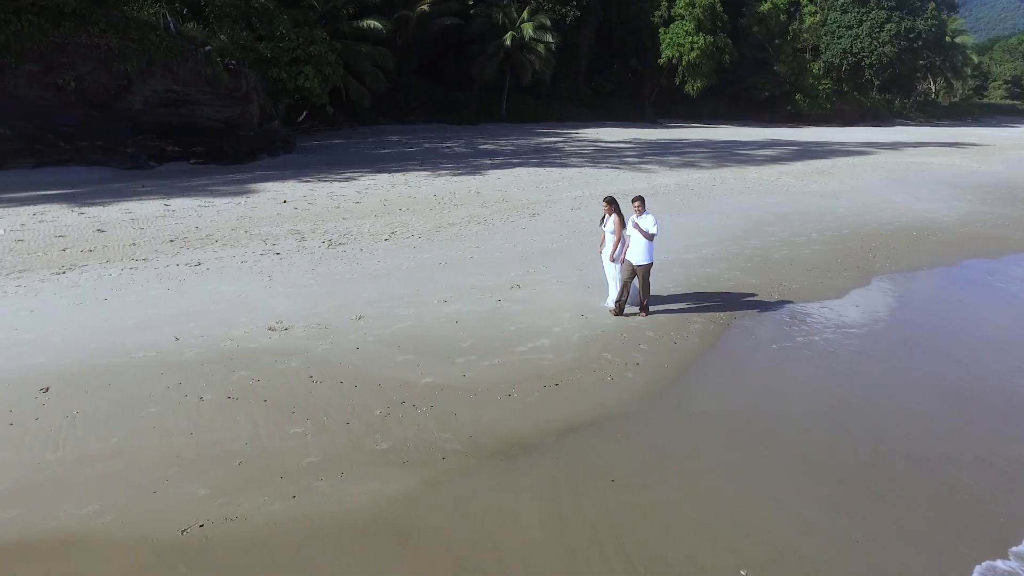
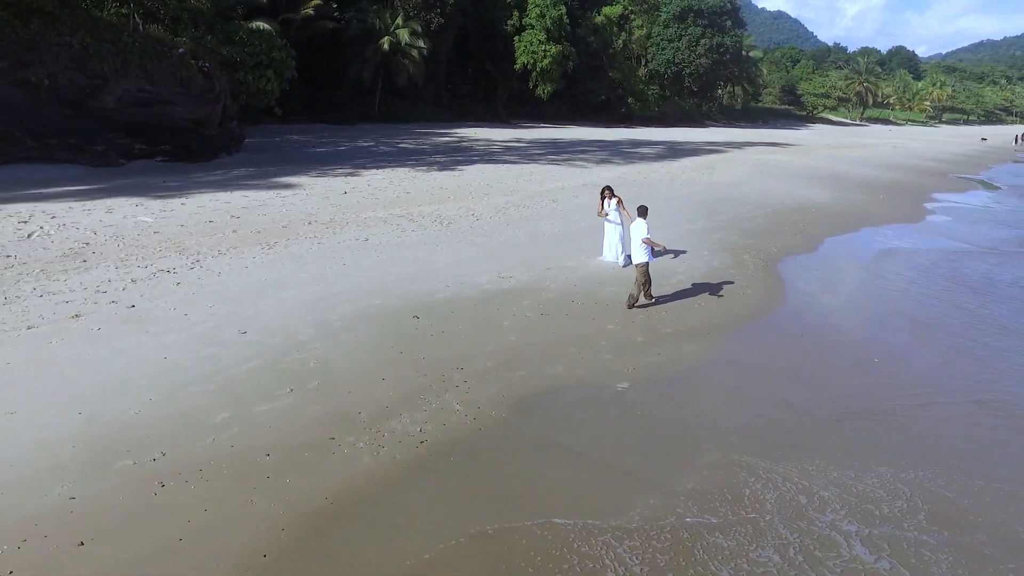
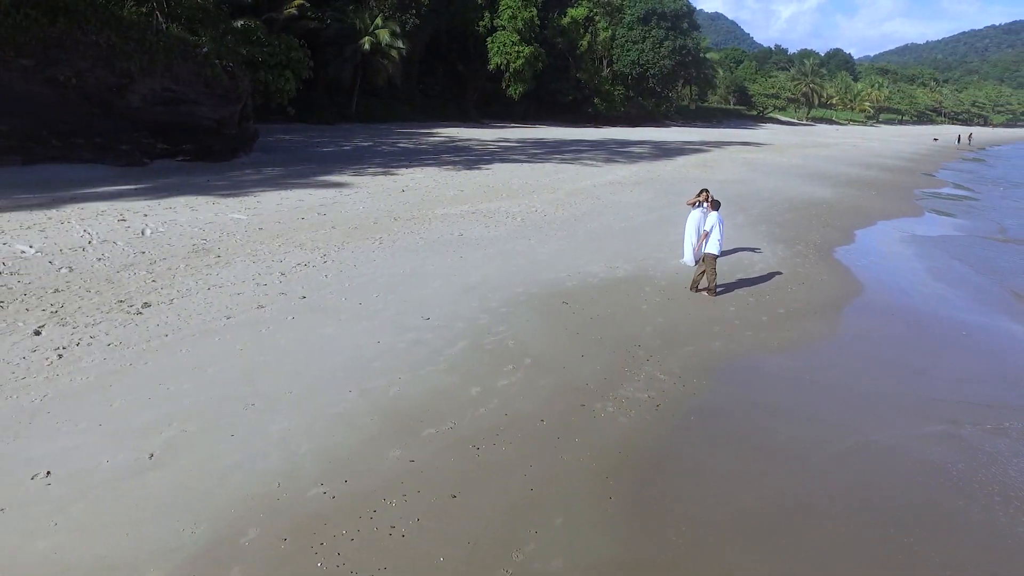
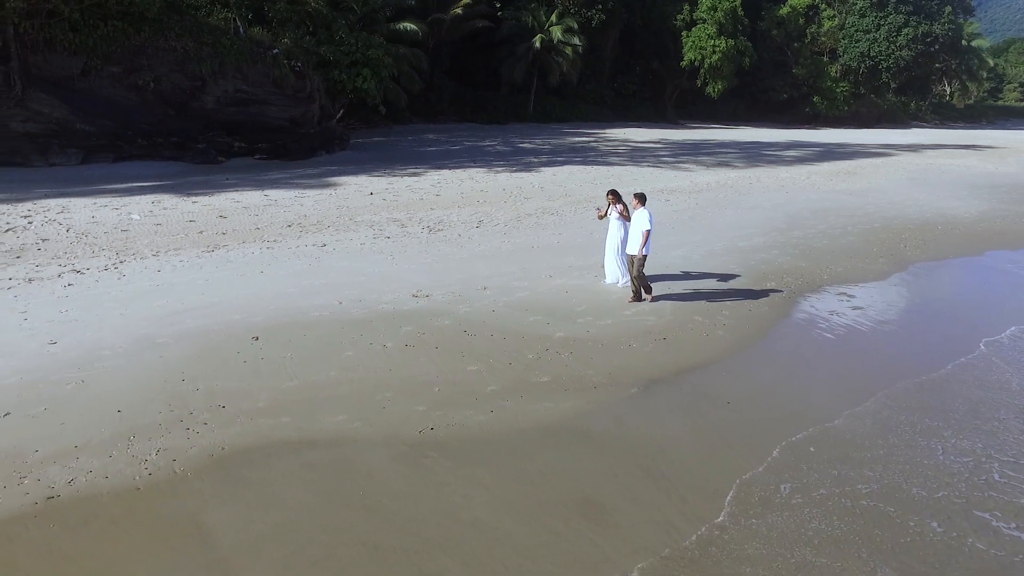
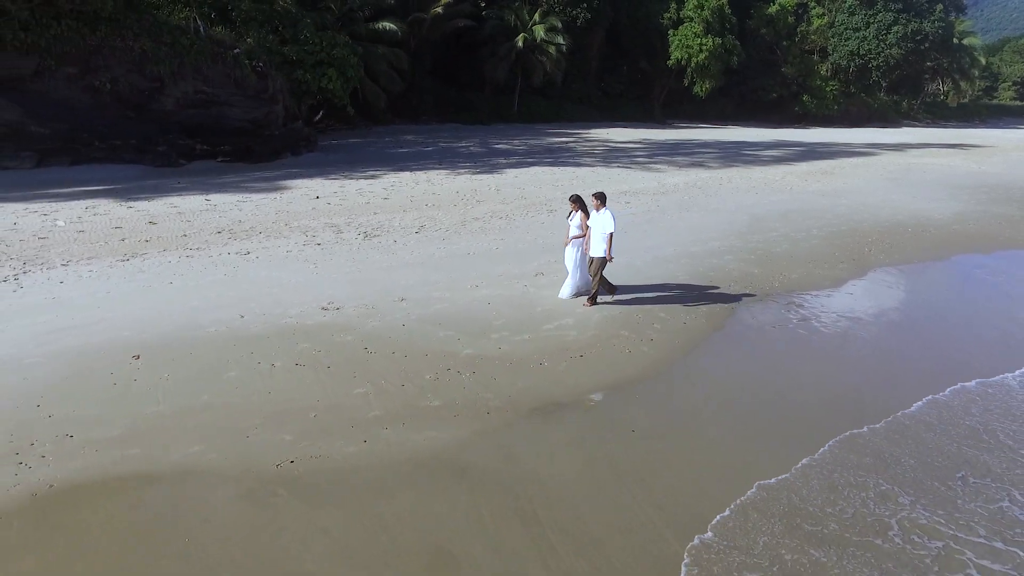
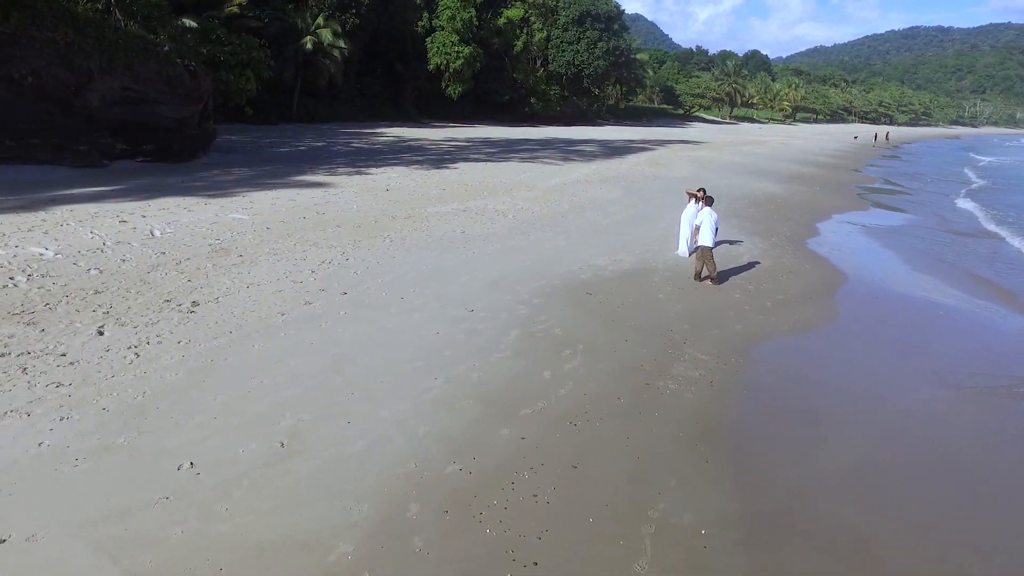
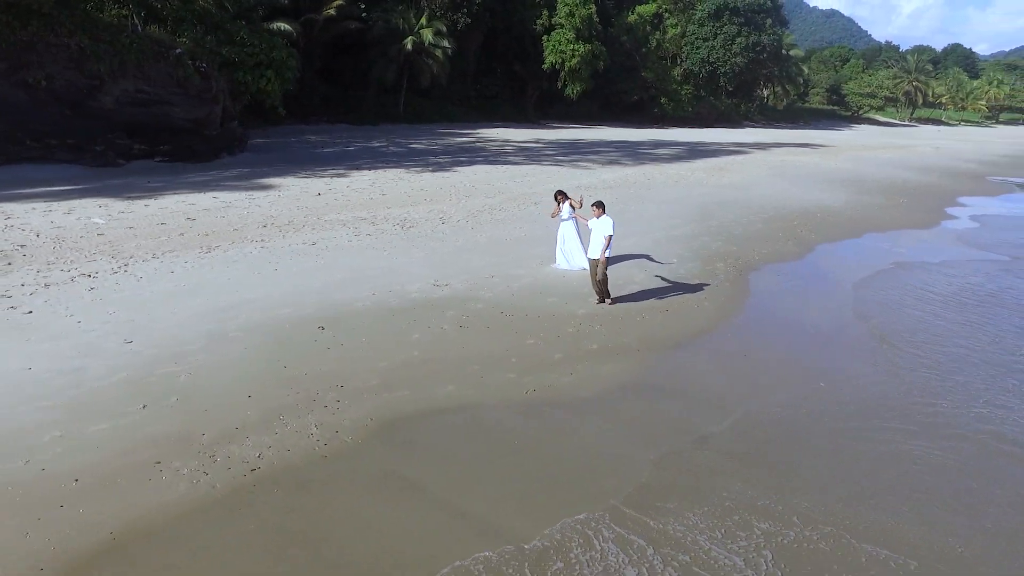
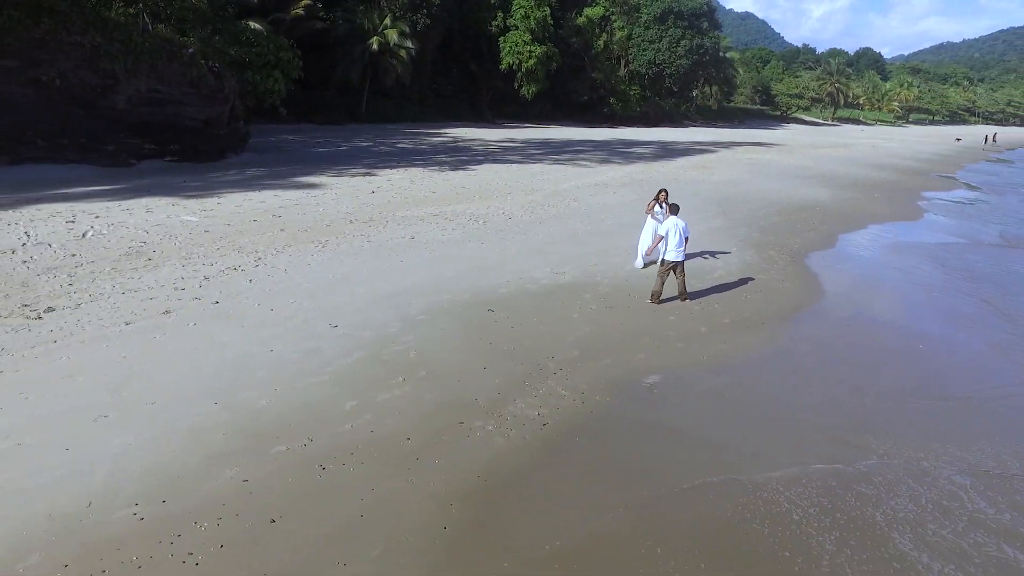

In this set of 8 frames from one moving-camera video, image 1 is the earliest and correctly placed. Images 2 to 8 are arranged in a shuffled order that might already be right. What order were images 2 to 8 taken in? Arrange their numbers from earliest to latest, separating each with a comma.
5, 4, 7, 2, 8, 3, 6
